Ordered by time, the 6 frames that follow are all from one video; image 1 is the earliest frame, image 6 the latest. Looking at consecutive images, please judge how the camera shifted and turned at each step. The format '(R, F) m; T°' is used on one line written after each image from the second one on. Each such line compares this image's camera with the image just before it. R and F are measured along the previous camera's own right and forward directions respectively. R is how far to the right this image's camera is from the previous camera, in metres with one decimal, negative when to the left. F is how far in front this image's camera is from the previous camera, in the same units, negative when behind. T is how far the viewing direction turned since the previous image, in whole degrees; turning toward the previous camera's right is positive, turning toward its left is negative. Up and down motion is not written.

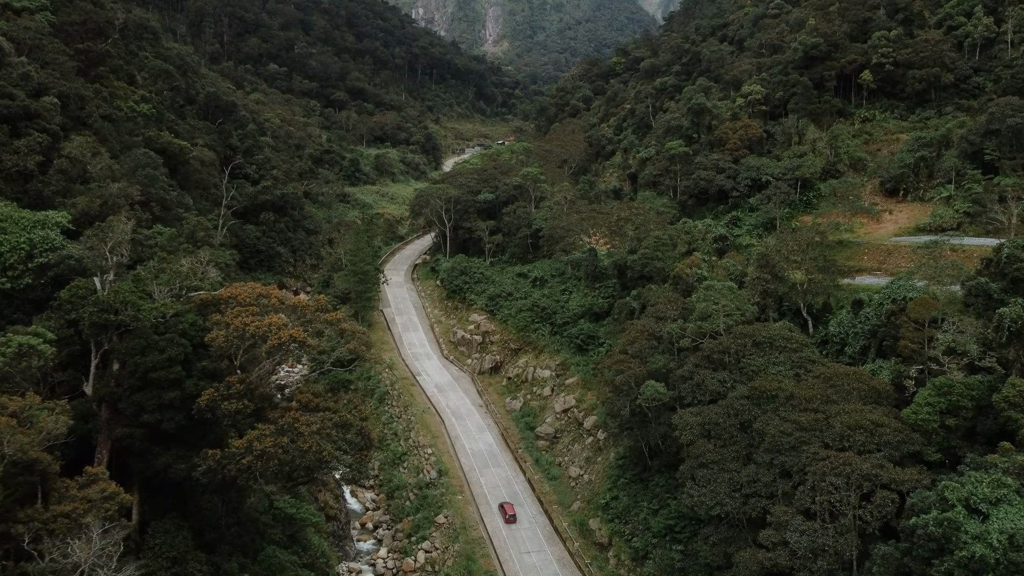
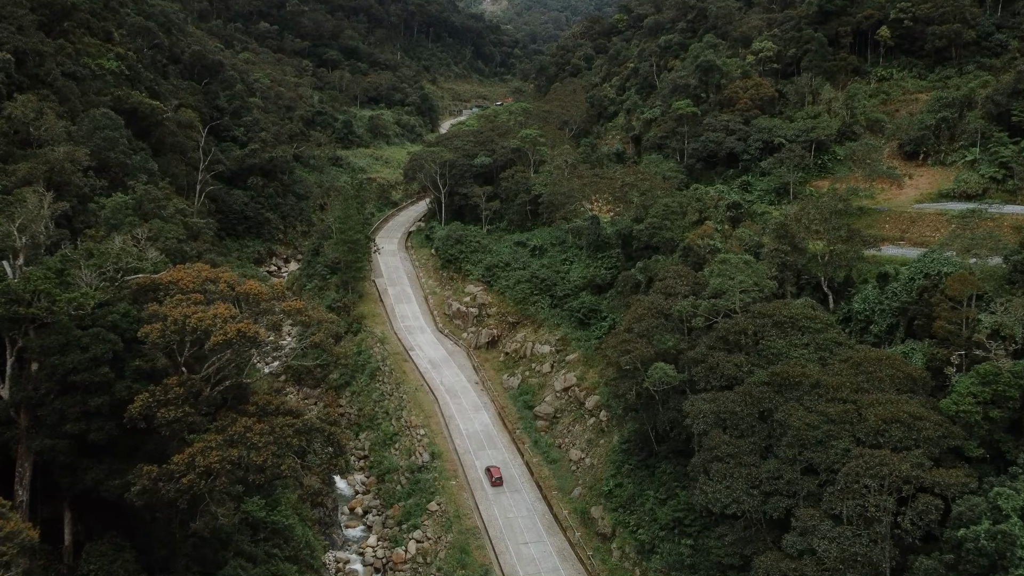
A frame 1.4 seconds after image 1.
(+0.1, +2.1) m; 0°
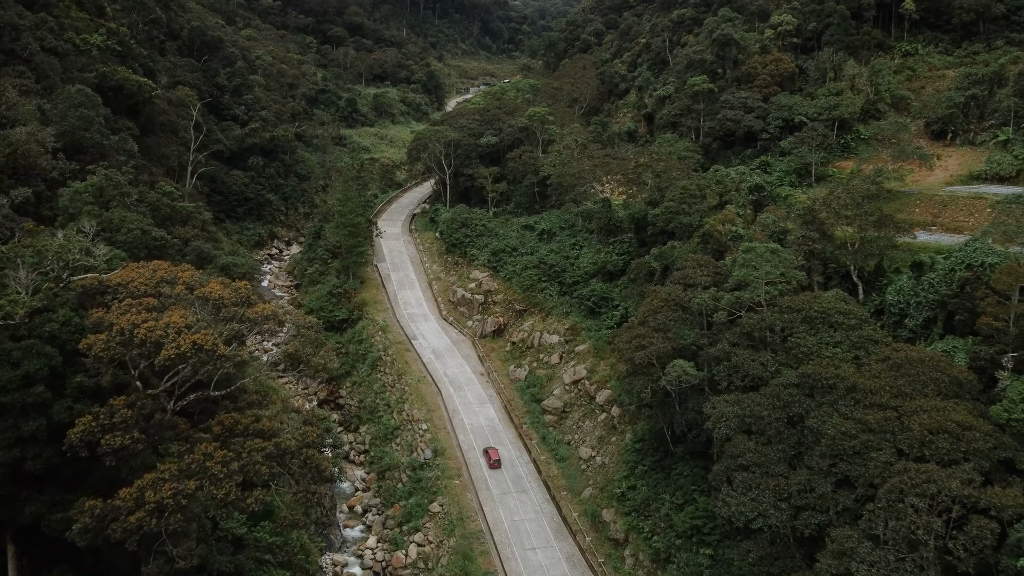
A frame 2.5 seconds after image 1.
(0.0, +1.6) m; -1°
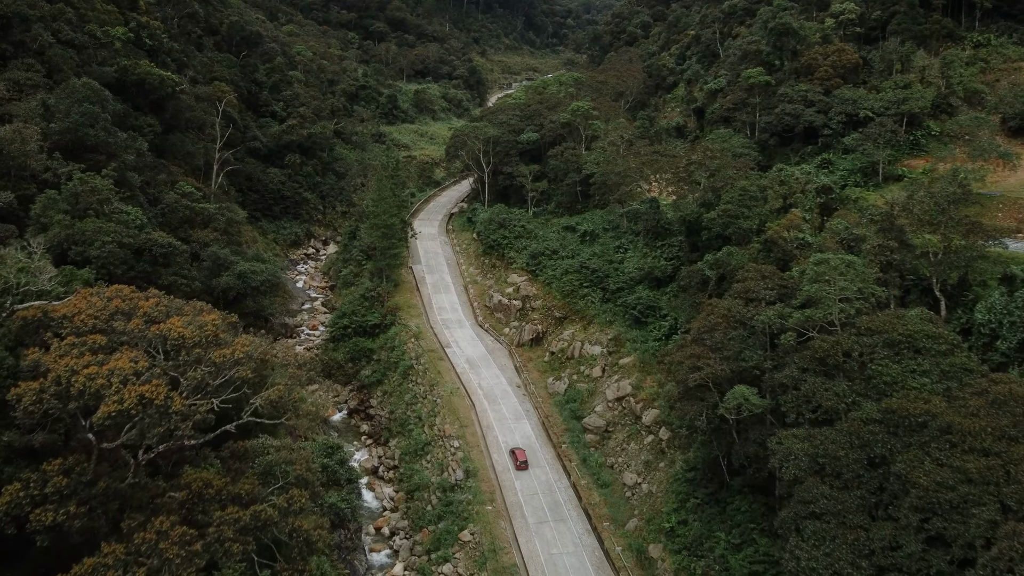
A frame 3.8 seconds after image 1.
(+0.1, +2.0) m; -3°
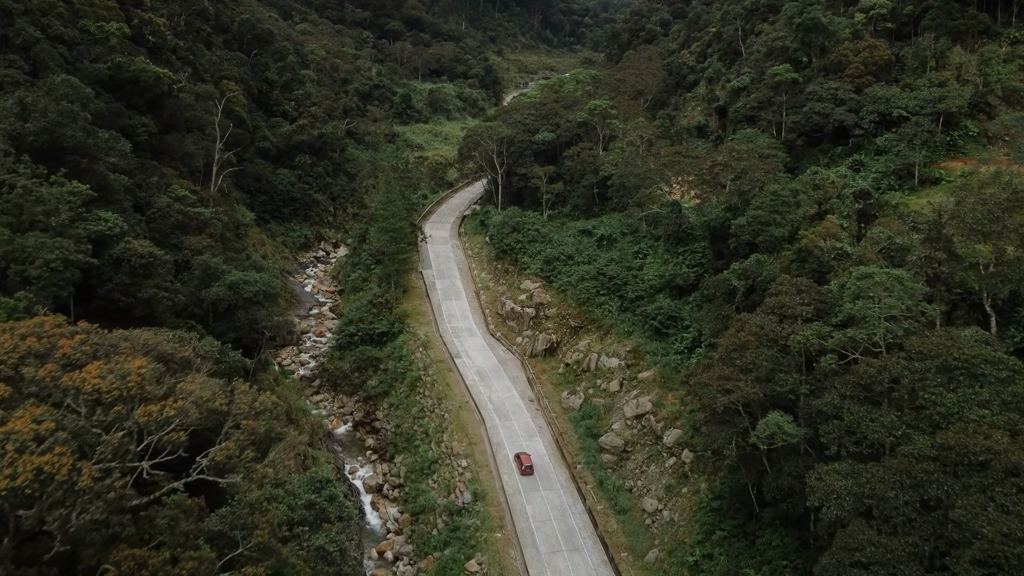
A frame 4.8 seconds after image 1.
(+0.1, +1.6) m; -1°
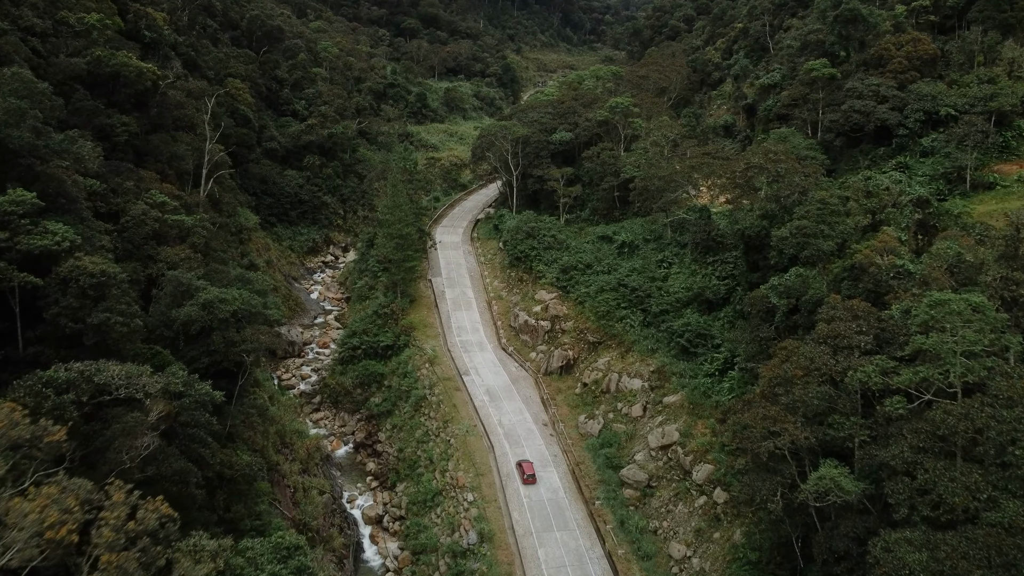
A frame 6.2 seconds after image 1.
(+0.2, +2.3) m; -1°
